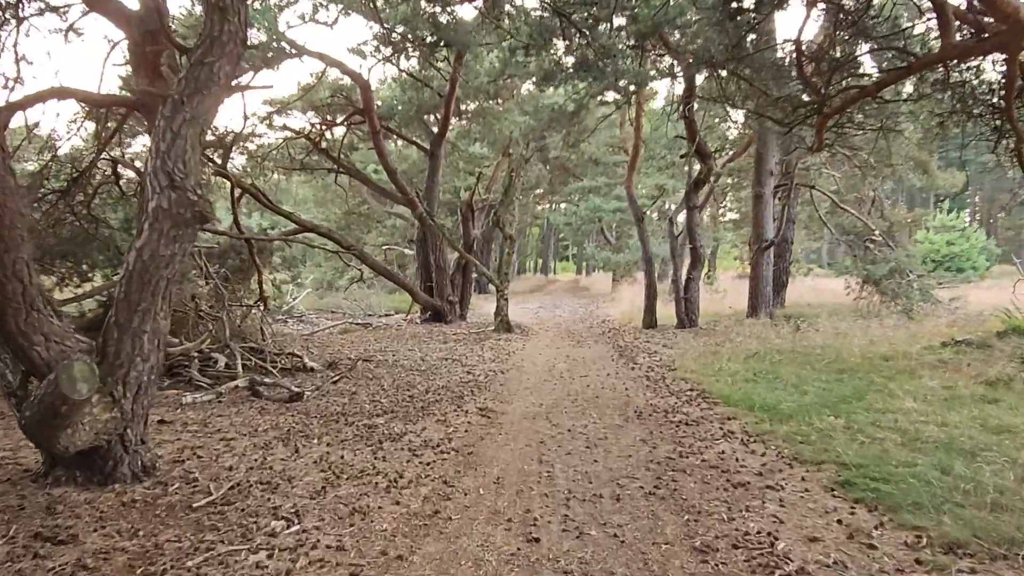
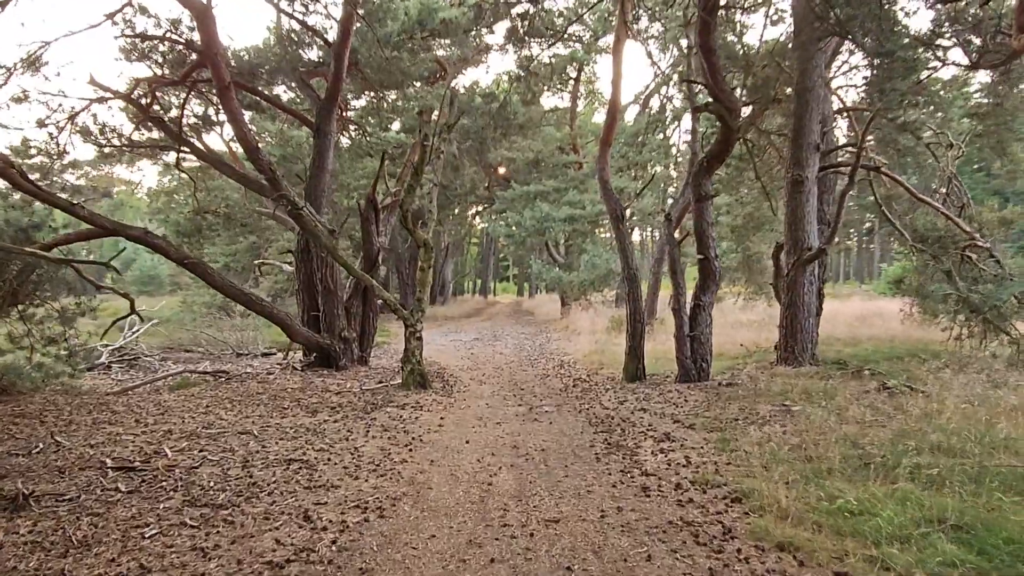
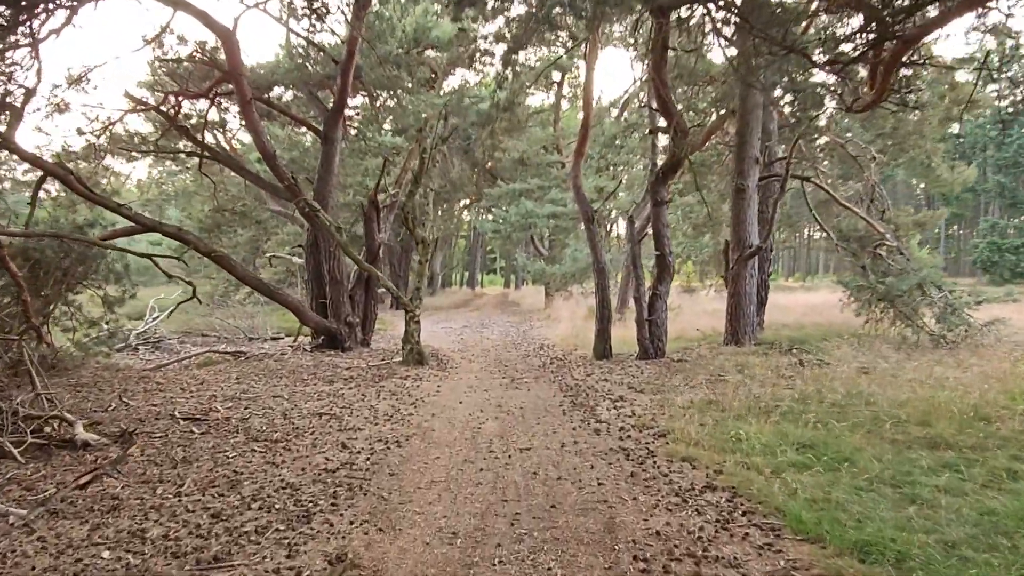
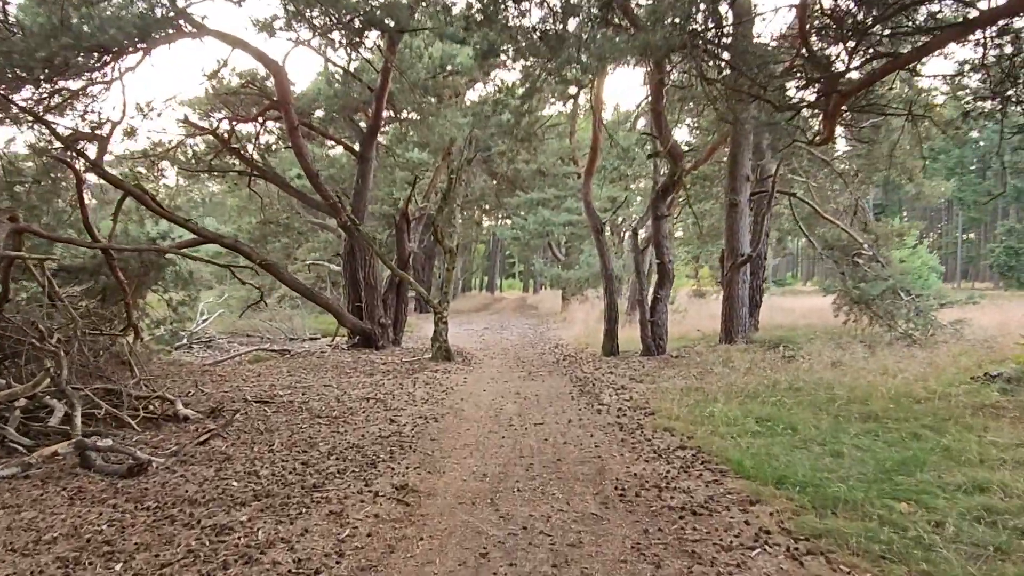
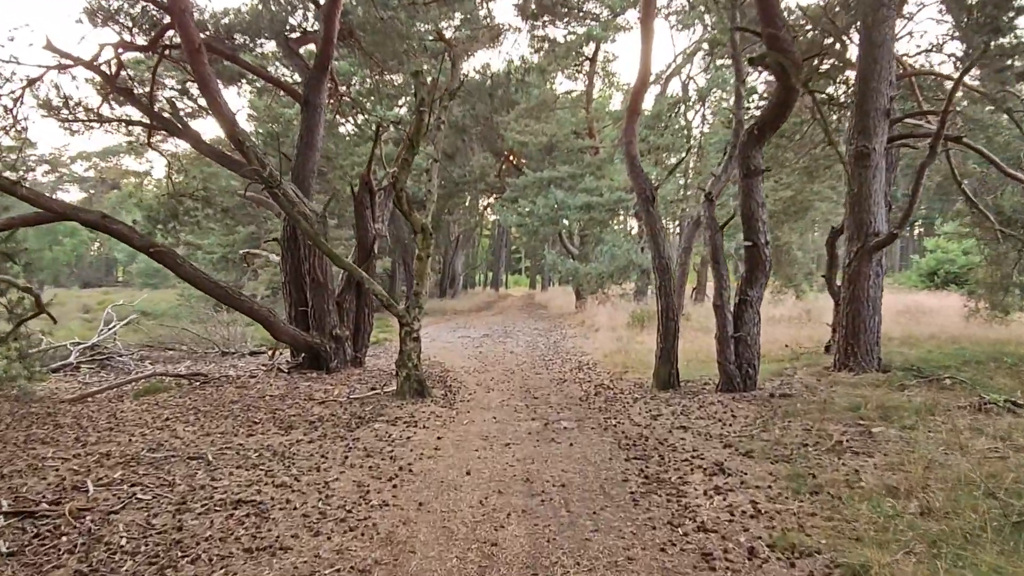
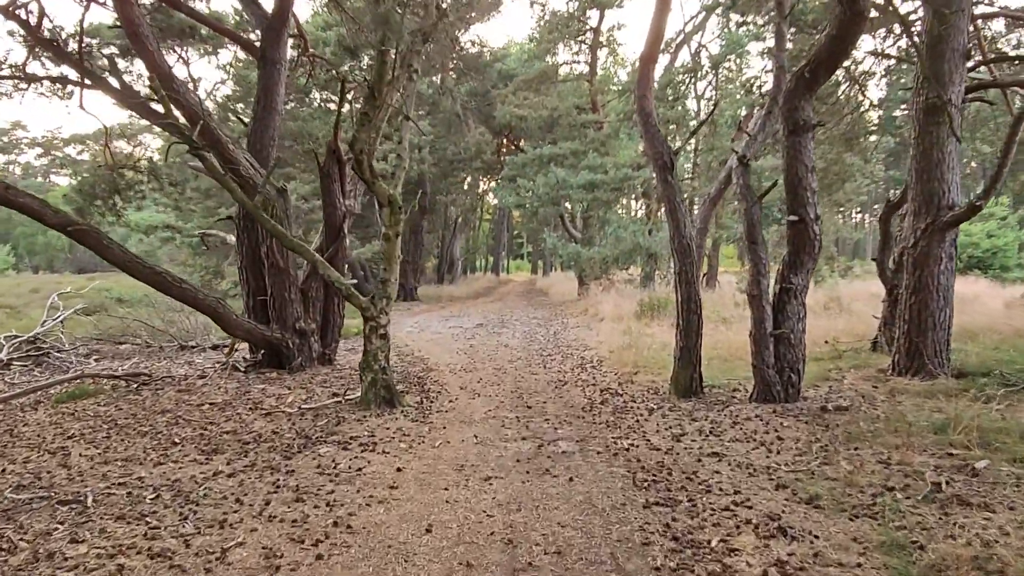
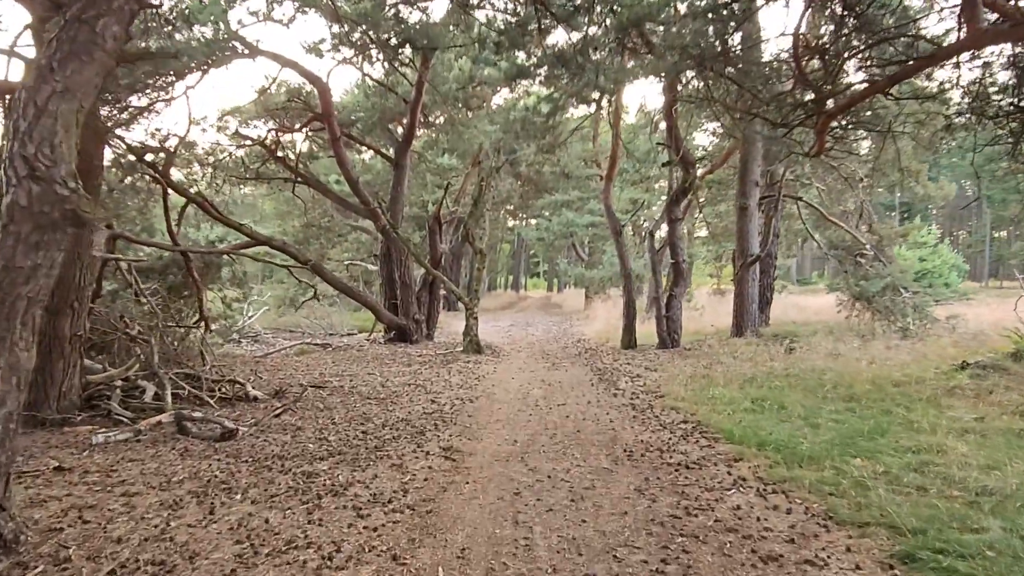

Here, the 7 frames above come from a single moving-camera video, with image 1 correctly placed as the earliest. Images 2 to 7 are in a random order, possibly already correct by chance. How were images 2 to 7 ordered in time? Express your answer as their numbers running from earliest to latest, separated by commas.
7, 4, 3, 2, 5, 6
